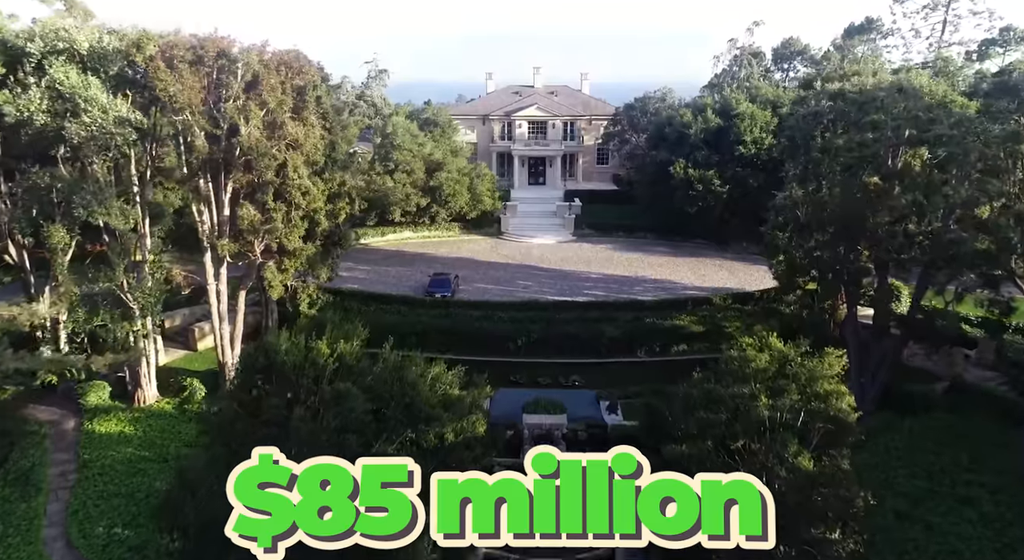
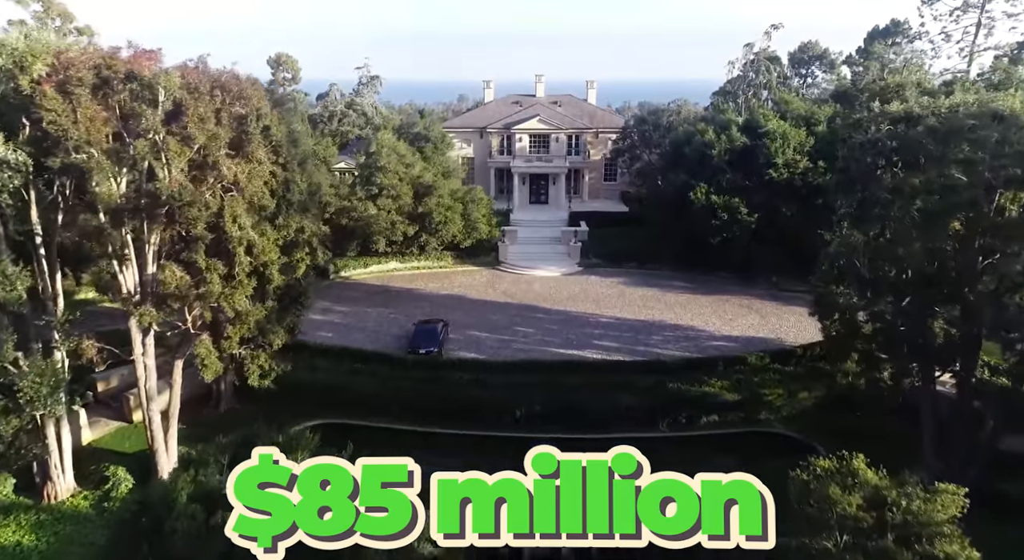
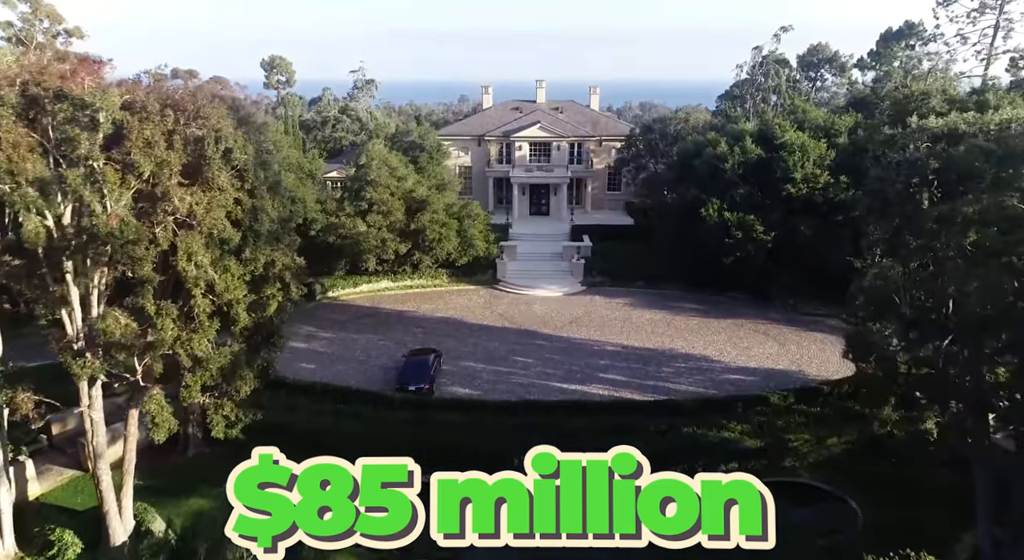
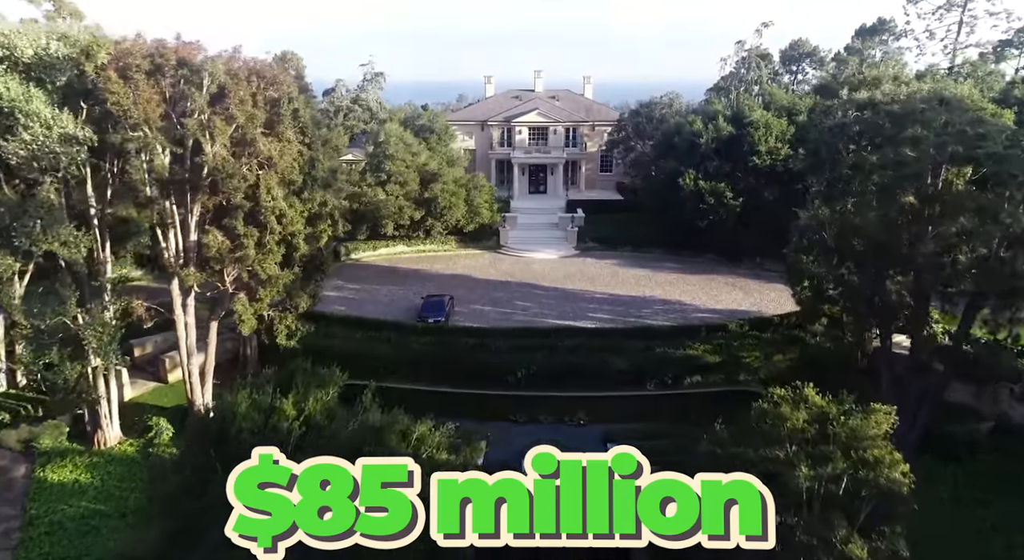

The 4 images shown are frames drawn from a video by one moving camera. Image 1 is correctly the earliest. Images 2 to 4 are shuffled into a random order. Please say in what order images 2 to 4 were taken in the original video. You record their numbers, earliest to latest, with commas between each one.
4, 2, 3
